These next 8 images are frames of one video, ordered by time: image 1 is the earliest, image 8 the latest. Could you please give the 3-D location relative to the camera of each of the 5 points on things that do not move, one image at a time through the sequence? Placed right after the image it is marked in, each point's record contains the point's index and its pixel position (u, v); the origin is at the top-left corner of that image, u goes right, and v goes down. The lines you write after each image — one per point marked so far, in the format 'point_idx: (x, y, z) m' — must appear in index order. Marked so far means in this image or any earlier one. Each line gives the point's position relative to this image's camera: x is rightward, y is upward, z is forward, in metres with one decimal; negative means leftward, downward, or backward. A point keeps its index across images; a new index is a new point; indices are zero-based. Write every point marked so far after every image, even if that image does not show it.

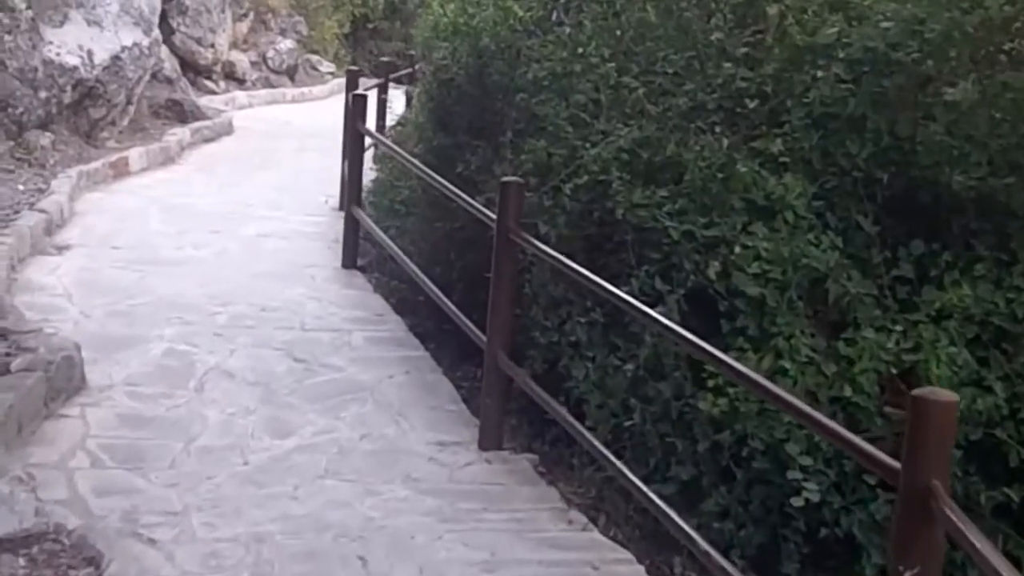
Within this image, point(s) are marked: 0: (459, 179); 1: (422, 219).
0: (-0.2, +0.4, +4.9) m
1: (-0.4, +0.3, +5.2) m
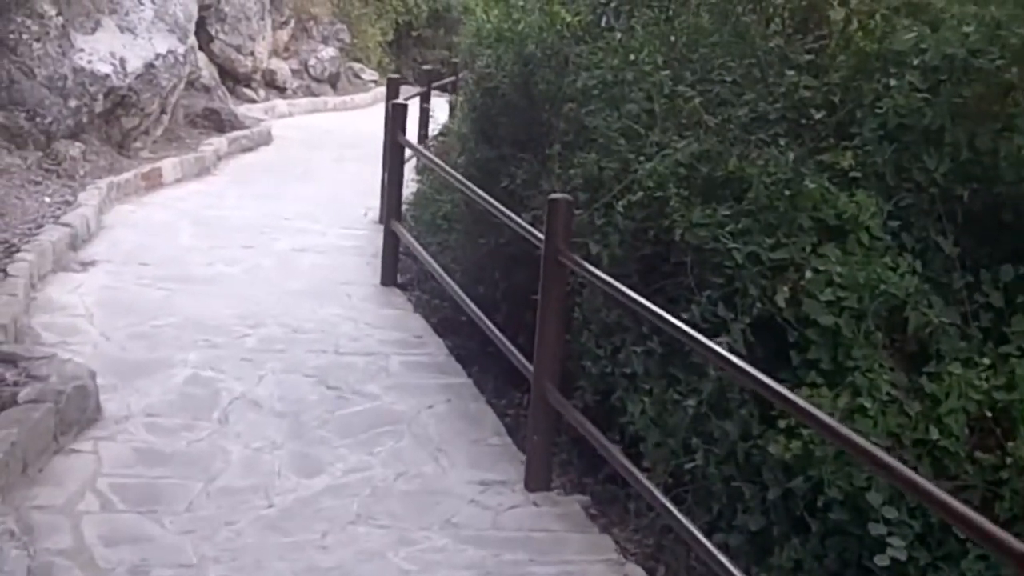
0: (0.0, +0.4, +4.6) m
1: (-0.2, +0.2, +4.9) m
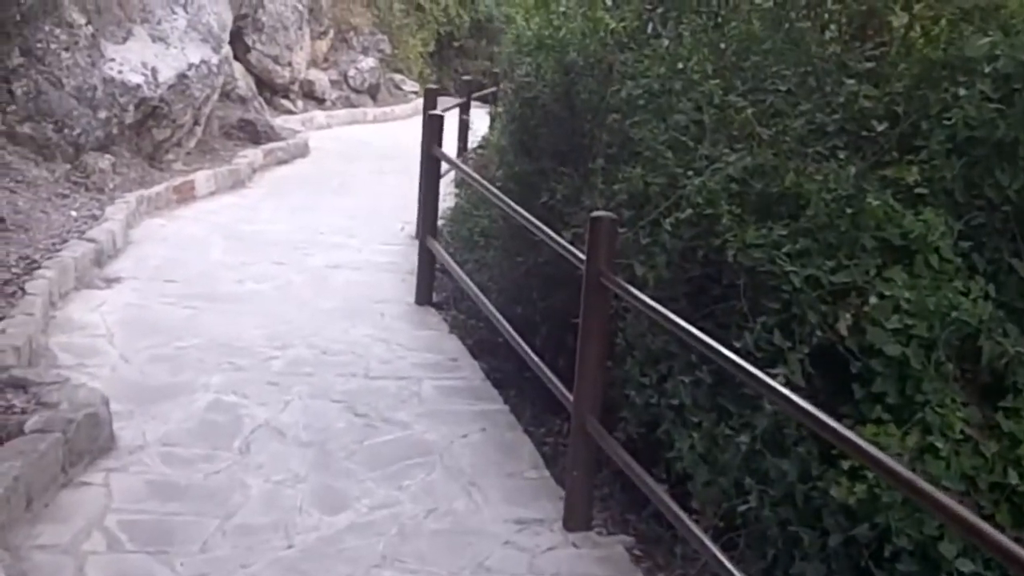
0: (+0.1, +0.3, +4.4) m
1: (0.0, +0.1, +4.7) m
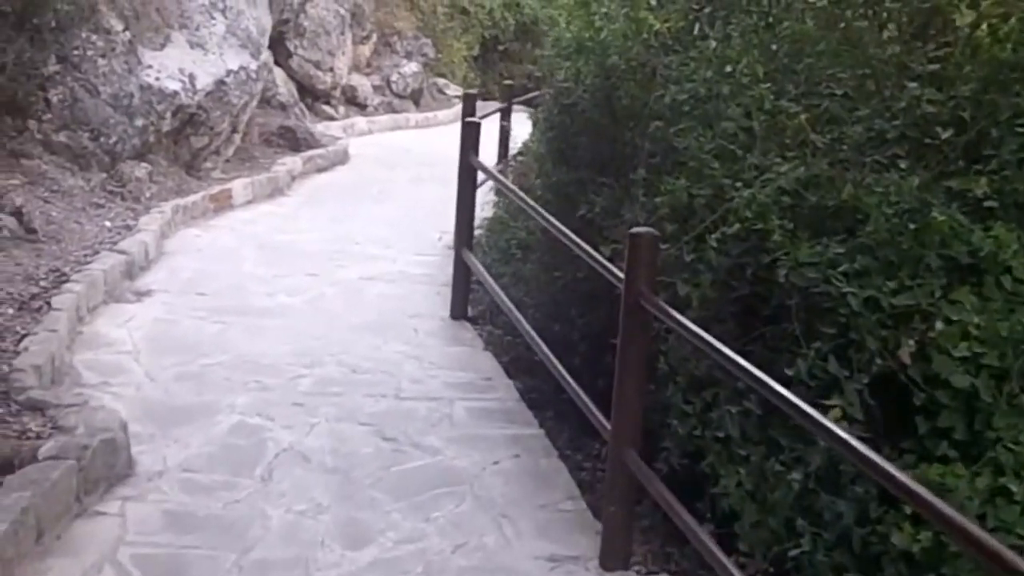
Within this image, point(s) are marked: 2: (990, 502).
0: (+0.2, +0.2, +4.2) m
1: (+0.1, +0.1, +4.5) m
2: (+1.0, -0.4, +2.4) m
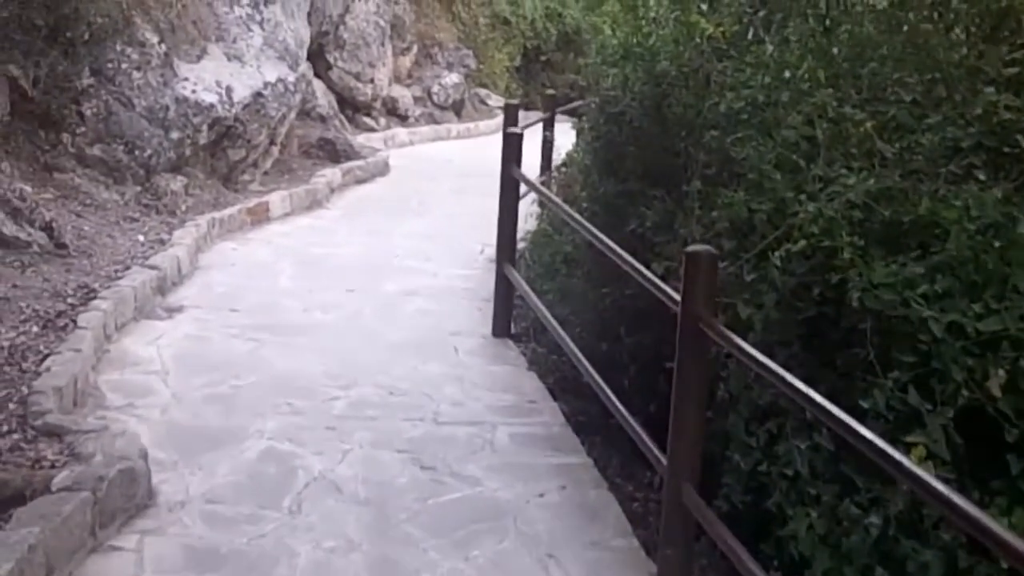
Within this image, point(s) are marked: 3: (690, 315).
0: (+0.4, +0.2, +4.0) m
1: (+0.3, 0.0, +4.2) m
2: (+1.0, -0.5, +2.2) m
3: (+0.4, -0.1, +2.7) m
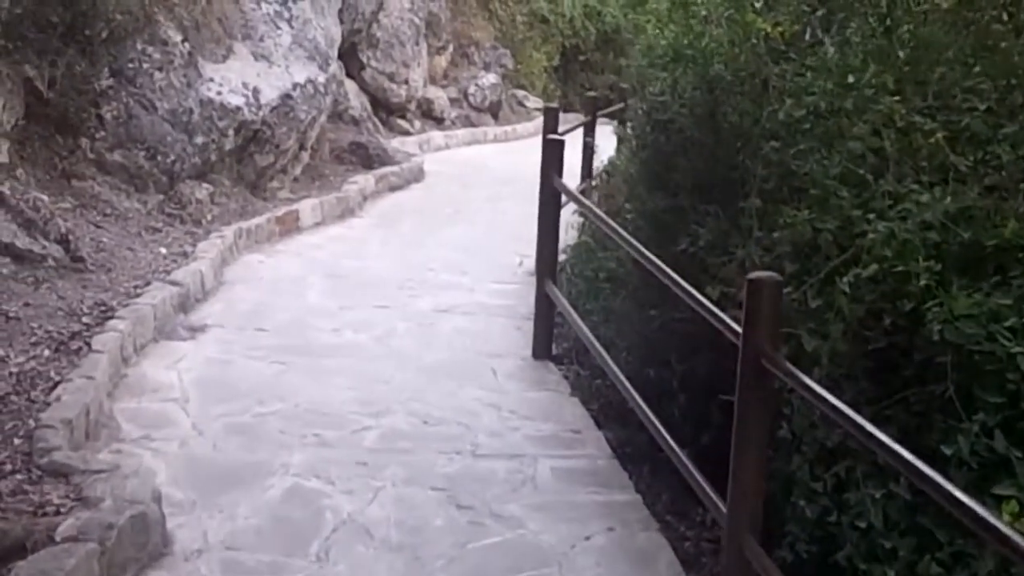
0: (+0.5, +0.1, +3.7) m
1: (+0.4, -0.1, +4.0) m
2: (+1.1, -0.5, +1.9) m
3: (+0.5, -0.1, +2.4) m
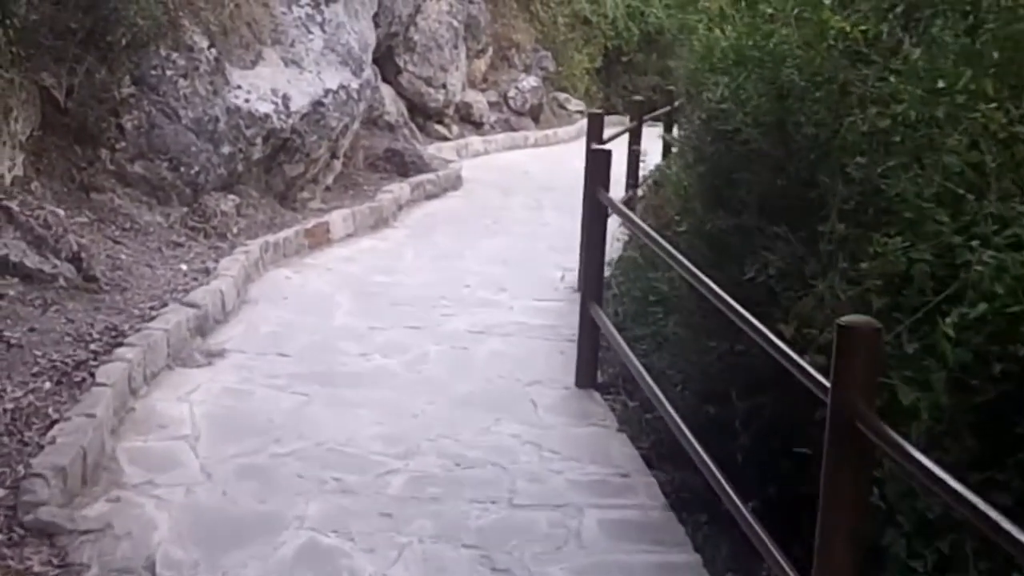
0: (+0.6, 0.0, +3.3) m
1: (+0.5, -0.1, +3.6) m
2: (+1.2, -0.6, +1.5) m
3: (+0.6, -0.2, +2.0) m
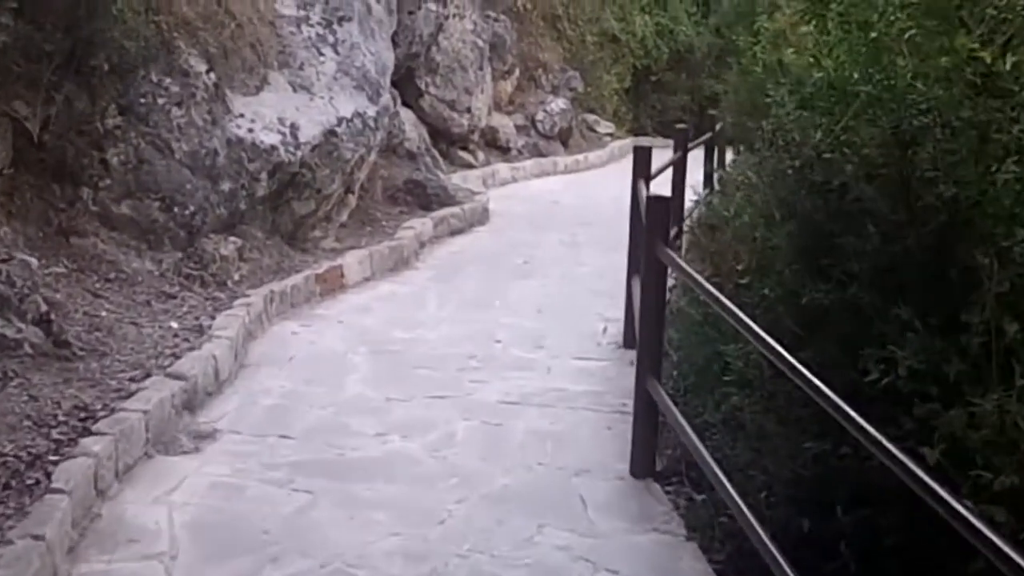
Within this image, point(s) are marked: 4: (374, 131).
0: (+0.7, -0.2, +2.6) m
1: (+0.6, -0.3, +2.8) m
2: (+1.3, -0.8, +0.7) m
3: (+0.7, -0.4, +1.3) m
4: (-0.7, +0.8, +6.4) m
